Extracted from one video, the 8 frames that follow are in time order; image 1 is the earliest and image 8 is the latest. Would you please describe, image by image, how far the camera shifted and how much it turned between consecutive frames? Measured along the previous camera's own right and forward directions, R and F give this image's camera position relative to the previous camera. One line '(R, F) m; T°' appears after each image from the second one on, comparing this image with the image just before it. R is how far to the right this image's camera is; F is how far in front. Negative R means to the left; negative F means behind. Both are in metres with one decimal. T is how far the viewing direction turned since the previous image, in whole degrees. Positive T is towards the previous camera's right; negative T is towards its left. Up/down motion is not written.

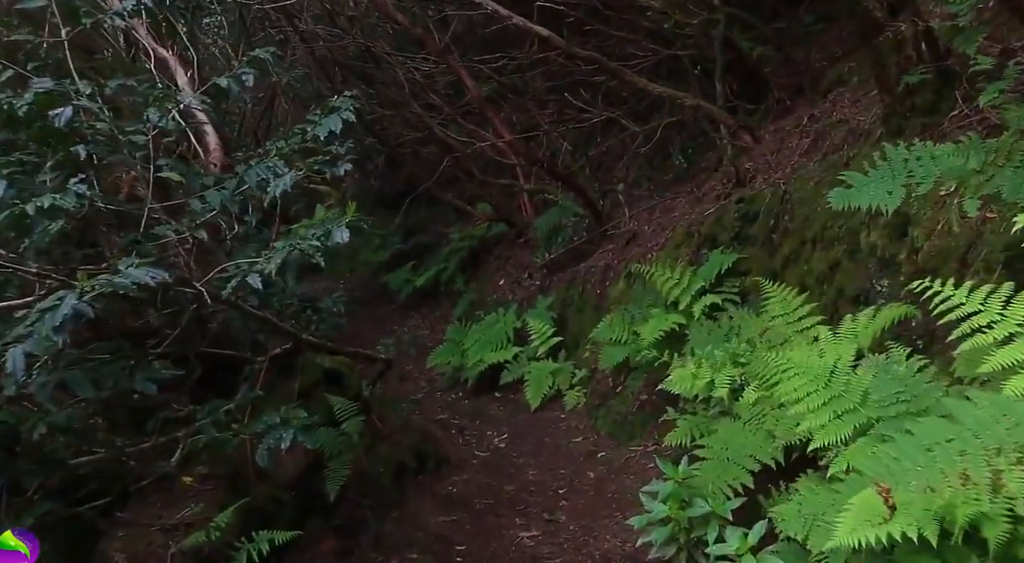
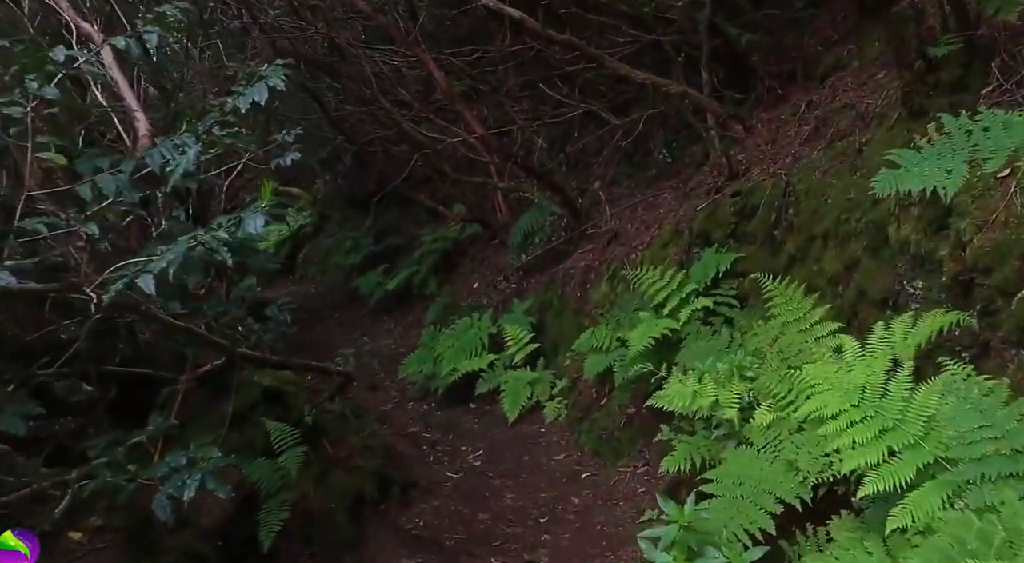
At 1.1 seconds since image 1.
(0.0, +0.7) m; +1°
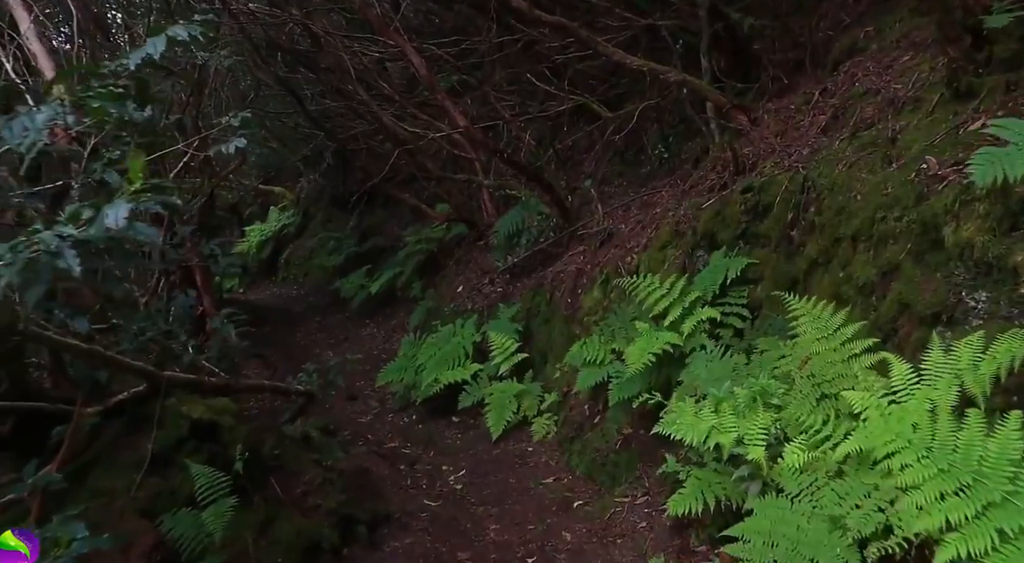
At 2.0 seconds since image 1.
(0.0, +0.7) m; +1°
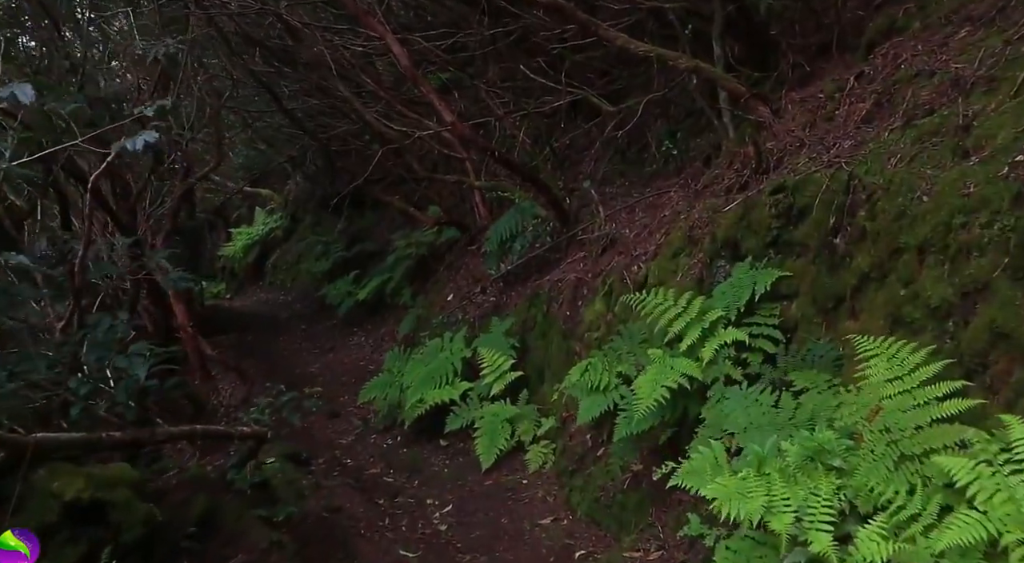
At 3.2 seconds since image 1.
(0.0, +0.8) m; 0°
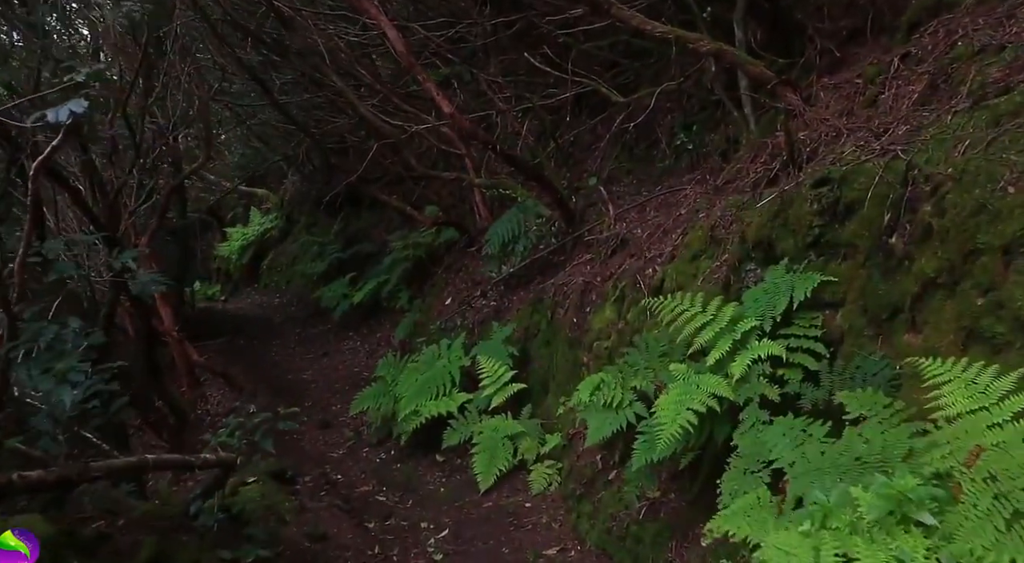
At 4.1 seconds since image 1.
(0.0, +0.6) m; 0°
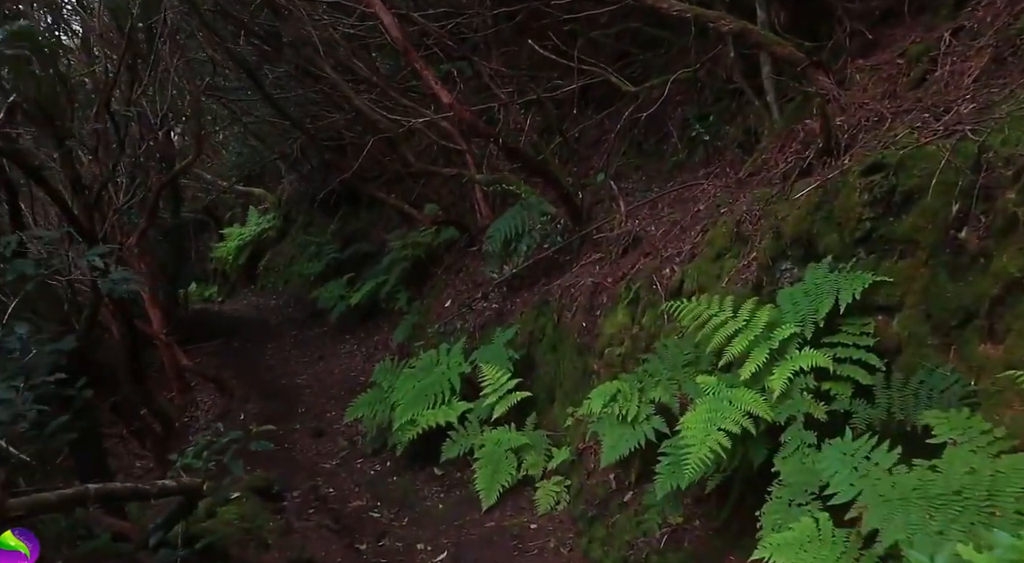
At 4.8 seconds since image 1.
(0.0, +0.5) m; 0°
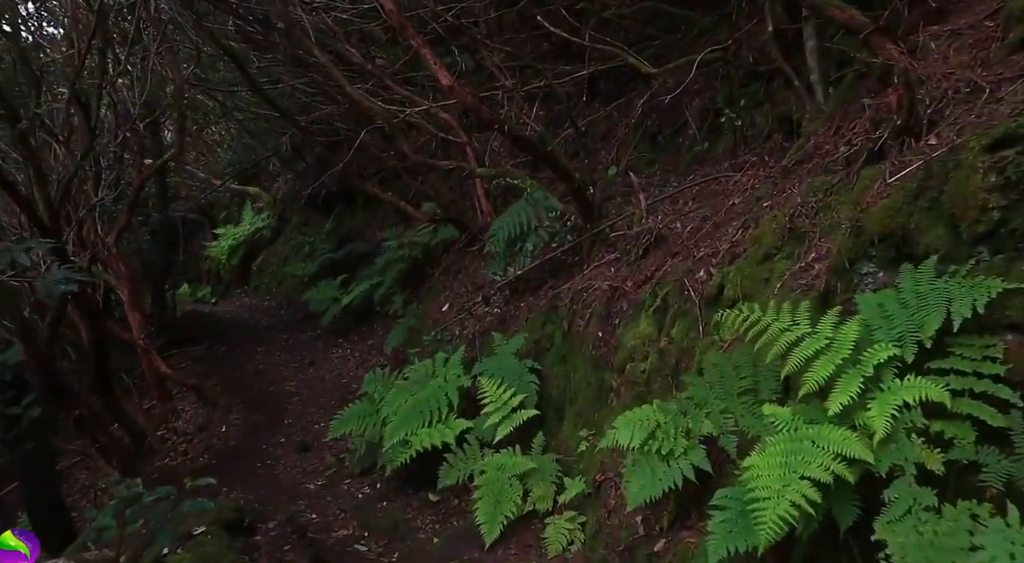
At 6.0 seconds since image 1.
(0.0, +0.8) m; 0°
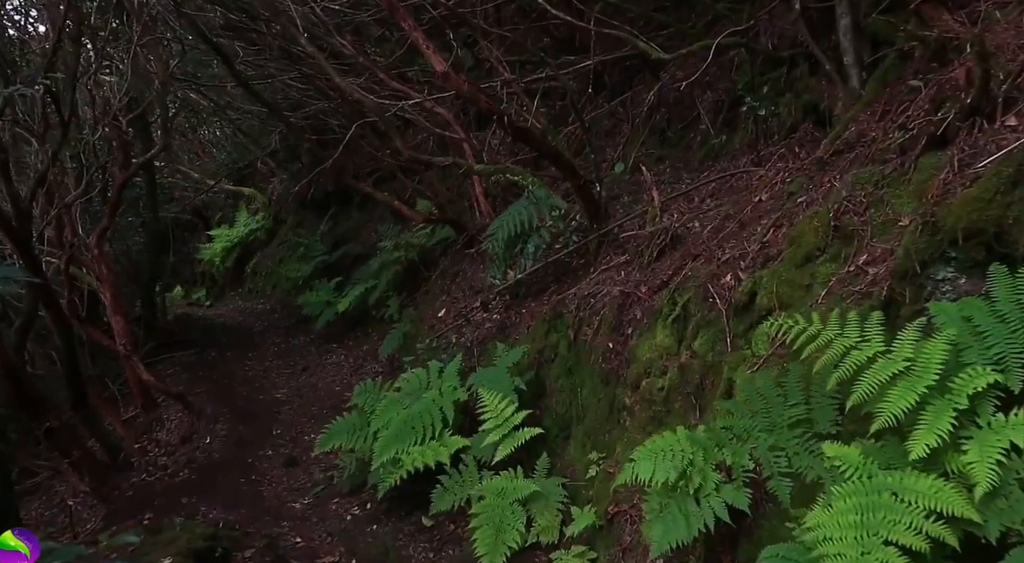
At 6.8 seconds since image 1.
(0.0, +0.6) m; 0°
